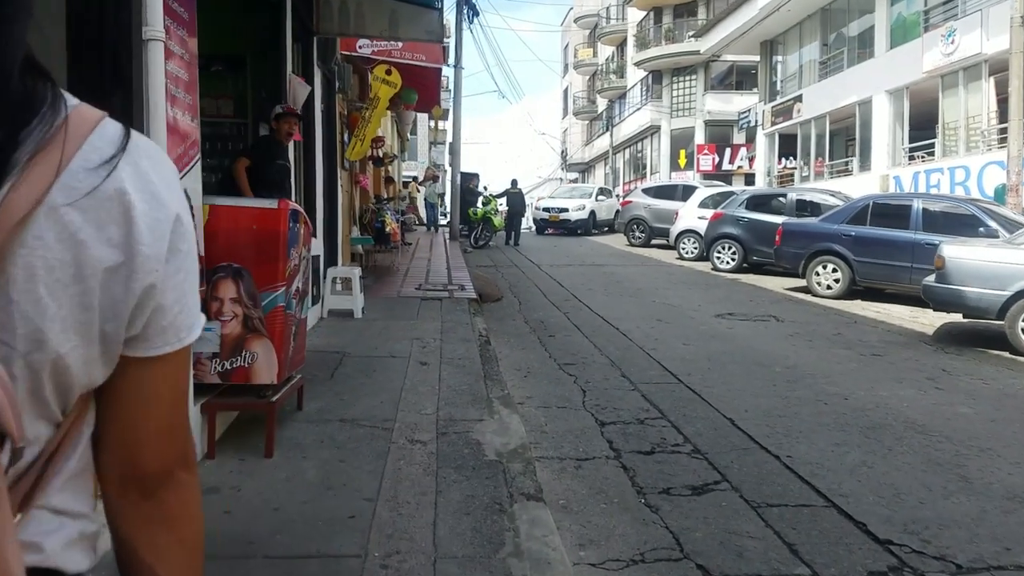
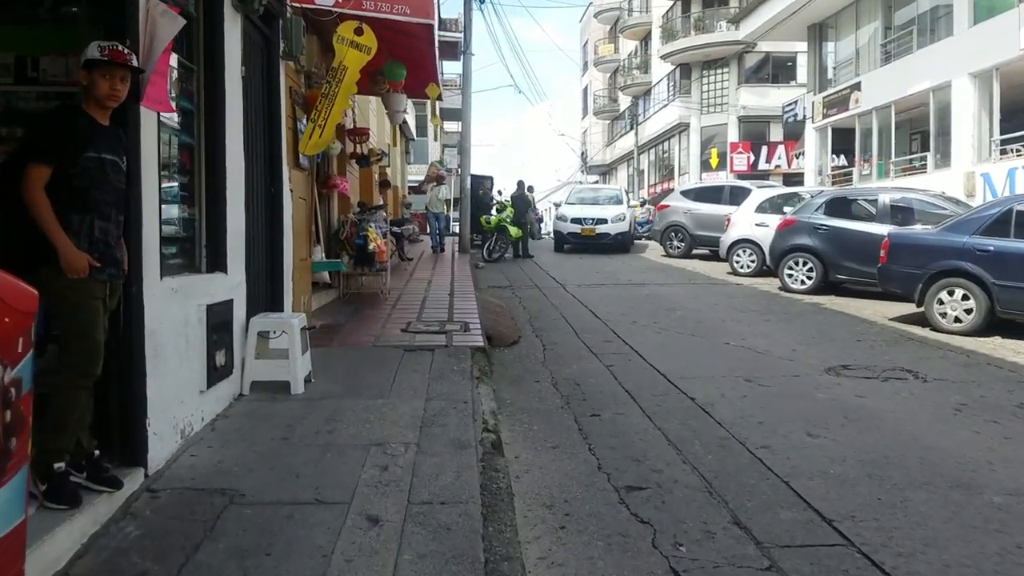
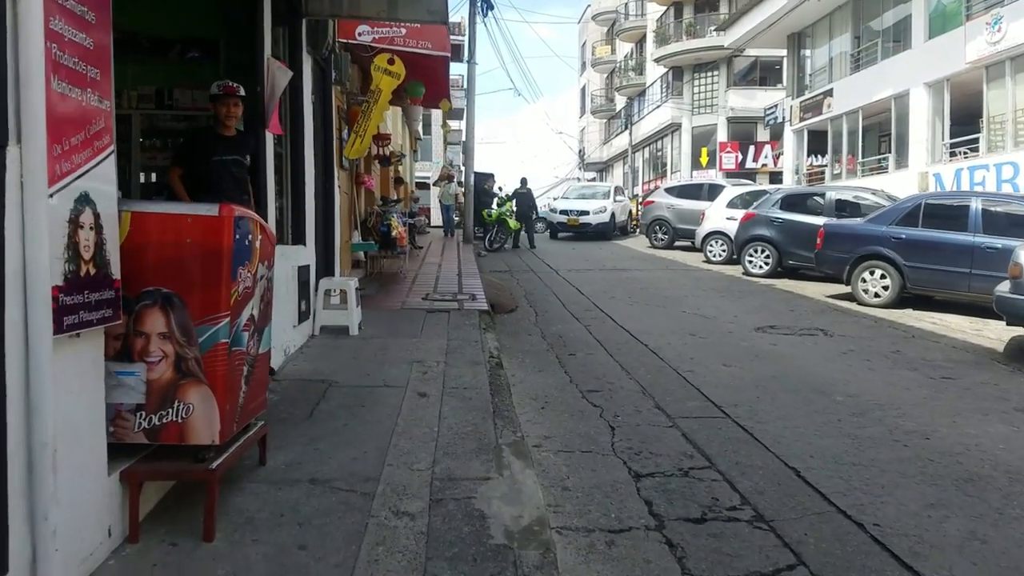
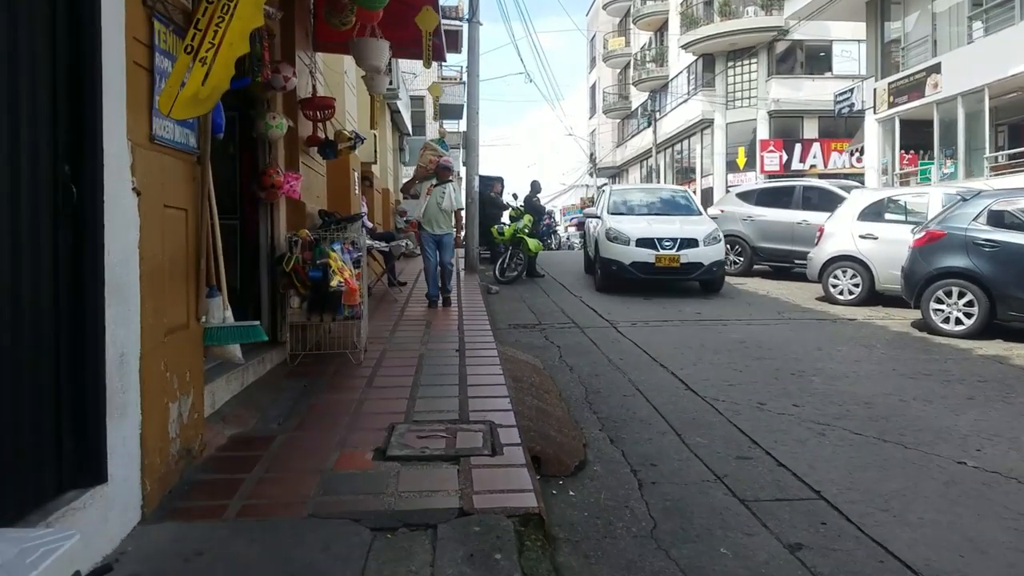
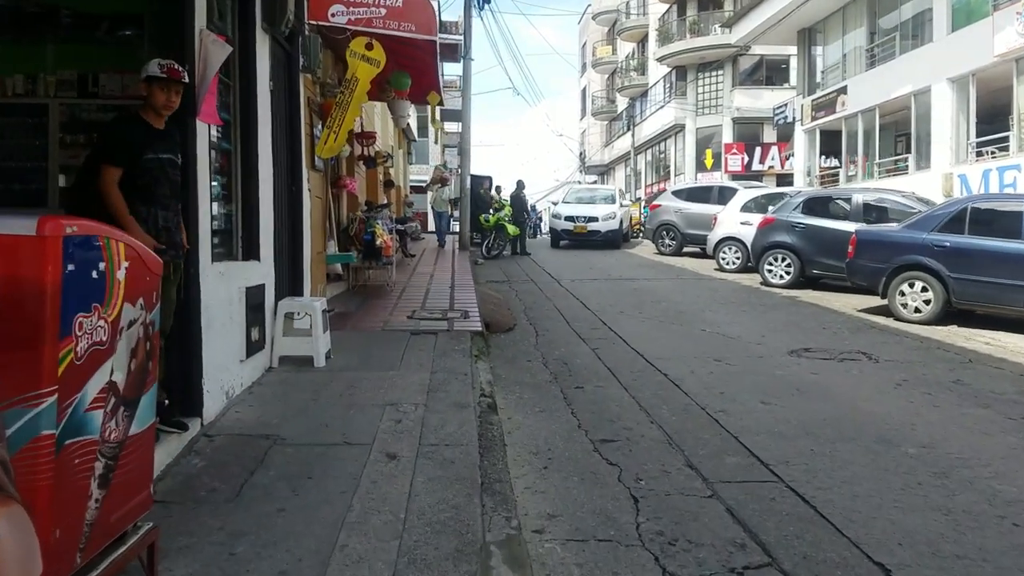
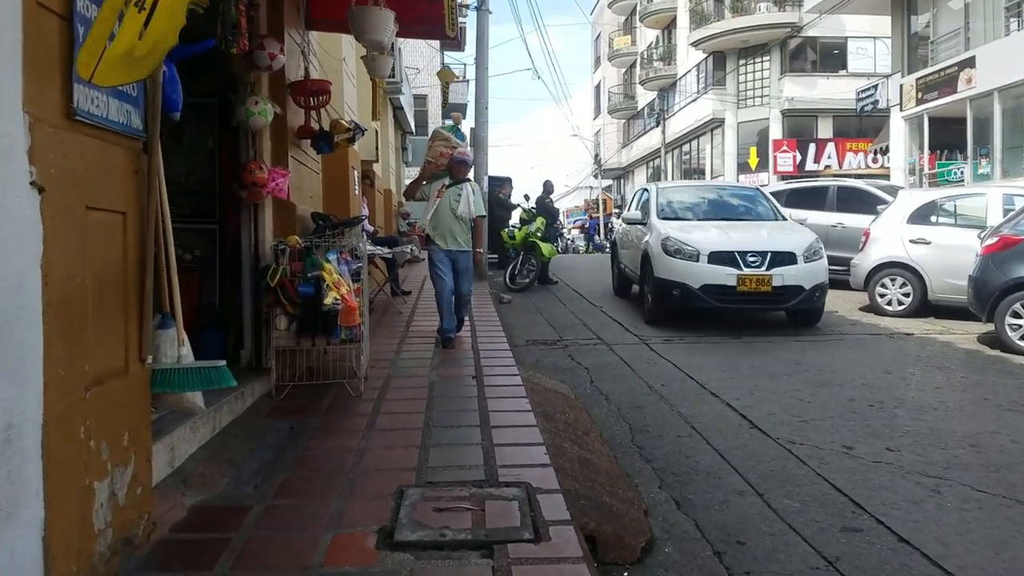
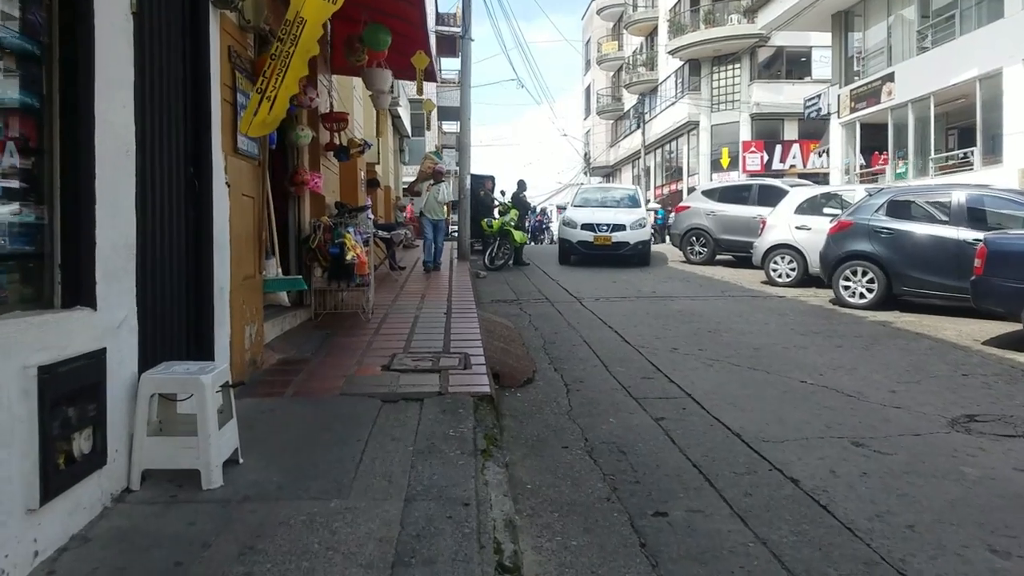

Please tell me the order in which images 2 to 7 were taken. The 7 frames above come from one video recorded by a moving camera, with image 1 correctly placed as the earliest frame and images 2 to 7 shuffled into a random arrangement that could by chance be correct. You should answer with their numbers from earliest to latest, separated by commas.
3, 5, 2, 7, 4, 6
